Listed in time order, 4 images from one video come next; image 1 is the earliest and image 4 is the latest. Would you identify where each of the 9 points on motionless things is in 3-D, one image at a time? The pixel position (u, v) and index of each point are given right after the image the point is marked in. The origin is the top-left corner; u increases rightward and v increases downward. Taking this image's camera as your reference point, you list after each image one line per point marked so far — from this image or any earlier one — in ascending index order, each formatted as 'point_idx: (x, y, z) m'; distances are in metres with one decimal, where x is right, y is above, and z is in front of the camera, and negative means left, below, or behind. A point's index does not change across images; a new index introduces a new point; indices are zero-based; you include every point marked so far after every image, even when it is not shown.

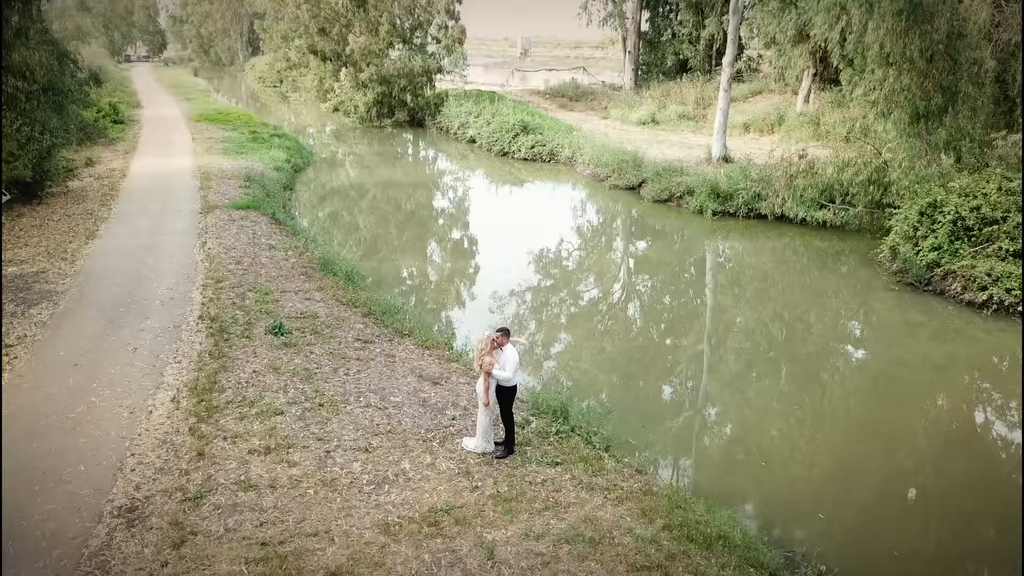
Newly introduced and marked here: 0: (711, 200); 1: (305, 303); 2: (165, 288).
0: (+5.8, +2.5, +19.1) m
1: (-3.4, -0.3, +10.6) m
2: (-5.6, 0.0, +10.7) m
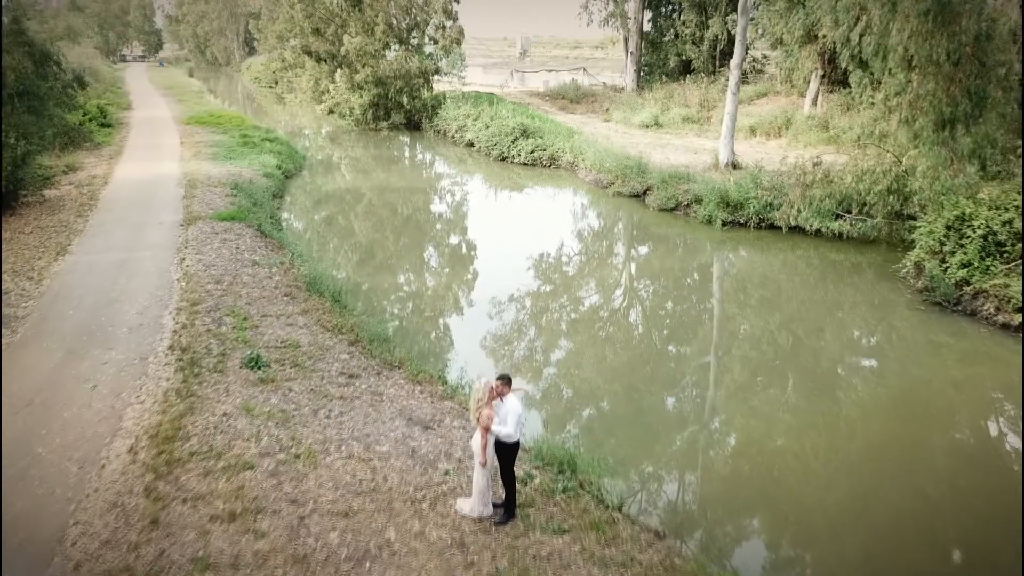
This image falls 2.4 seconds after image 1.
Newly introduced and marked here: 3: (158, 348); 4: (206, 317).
0: (+5.8, +2.2, +18.4) m
1: (-3.4, -0.7, +9.9) m
2: (-5.6, -0.4, +9.9) m
3: (-4.8, -0.8, +8.9) m
4: (-4.6, -0.5, +9.8) m
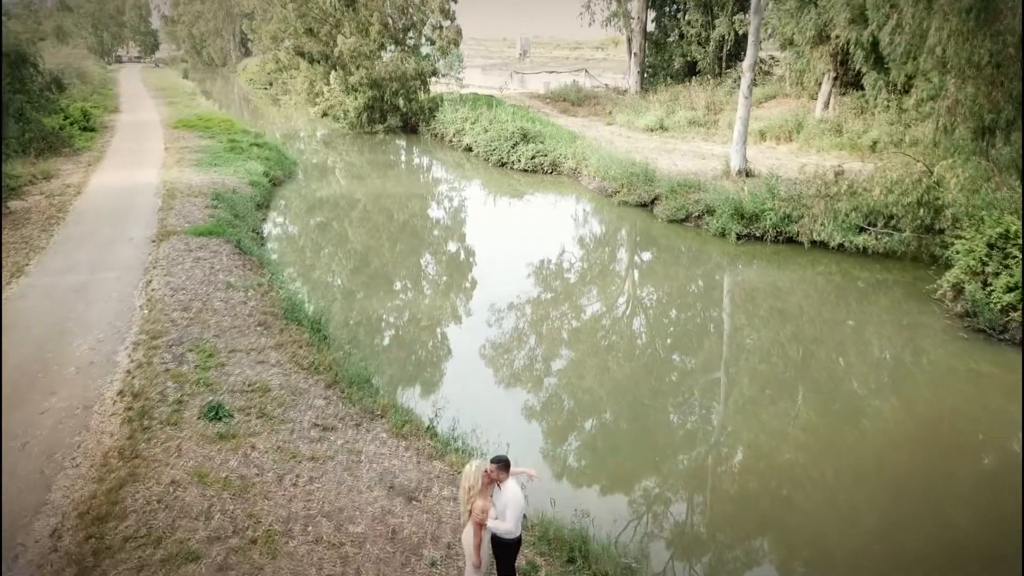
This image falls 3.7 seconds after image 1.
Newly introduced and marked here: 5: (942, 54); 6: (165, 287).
0: (+5.8, +1.8, +17.3) m
1: (-3.4, -1.0, +8.8) m
2: (-5.6, -0.8, +8.8) m
3: (-4.8, -1.2, +7.9) m
4: (-4.6, -0.8, +8.8) m
5: (+7.6, +4.1, +11.8) m
6: (-5.6, 0.0, +10.8) m
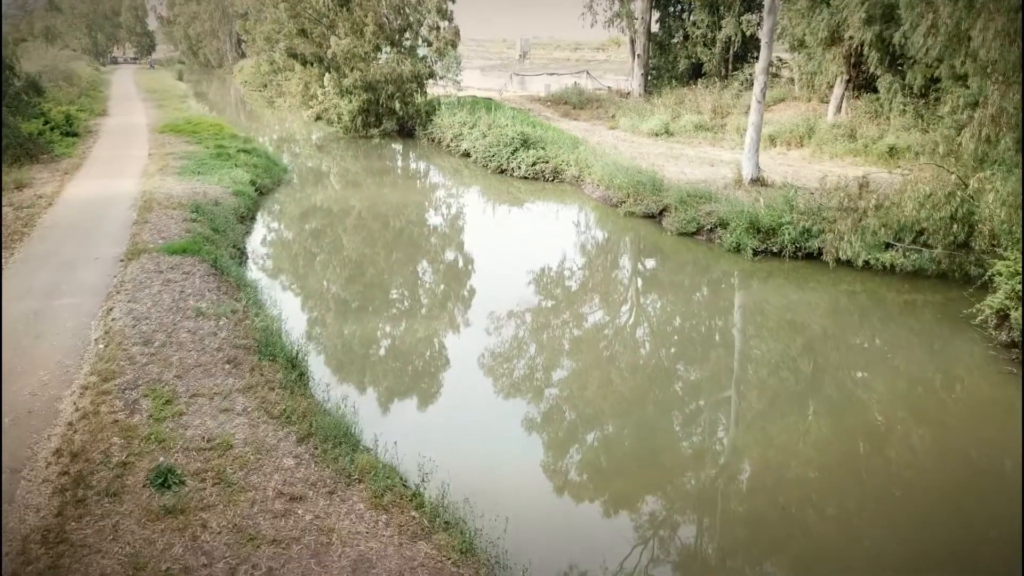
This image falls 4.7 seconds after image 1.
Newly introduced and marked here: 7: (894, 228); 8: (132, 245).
0: (+5.8, +1.4, +16.4) m
1: (-3.4, -1.4, +7.8) m
2: (-5.6, -1.1, +7.9) m
3: (-4.8, -1.6, +6.9) m
4: (-4.6, -1.2, +7.8) m
5: (+7.6, +3.7, +10.8) m
6: (-5.6, -0.4, +9.8) m
7: (+8.2, +1.4, +14.5) m
8: (-7.2, +0.8, +12.7) m
